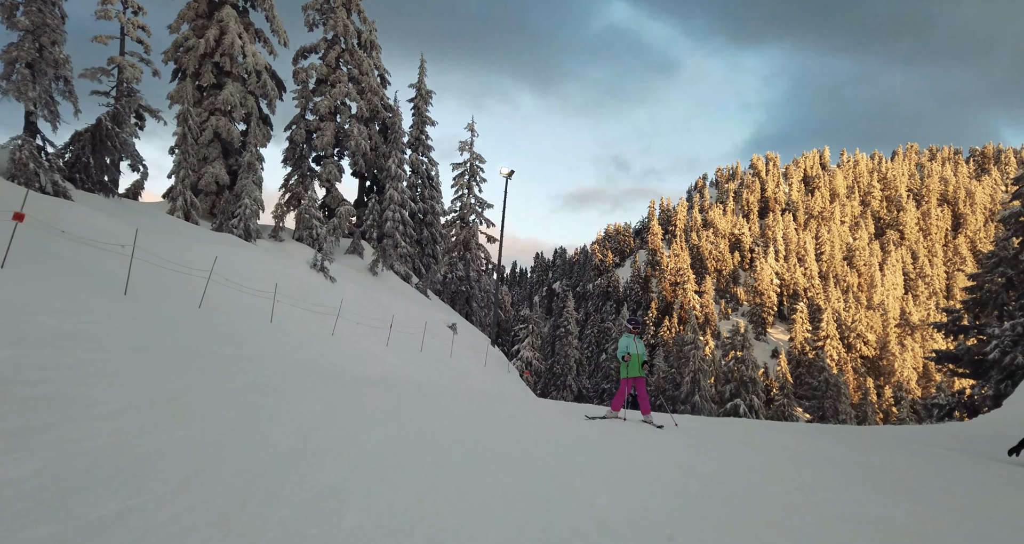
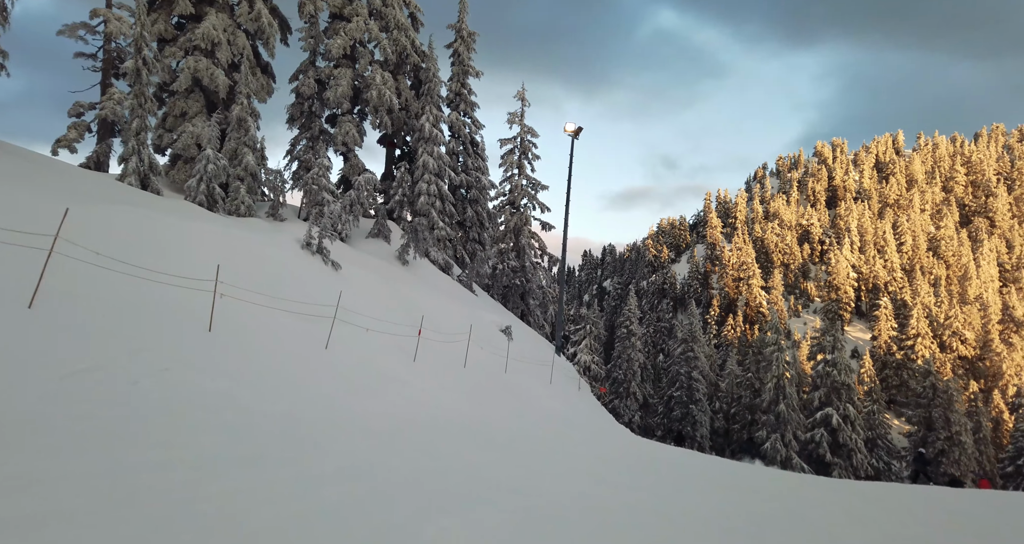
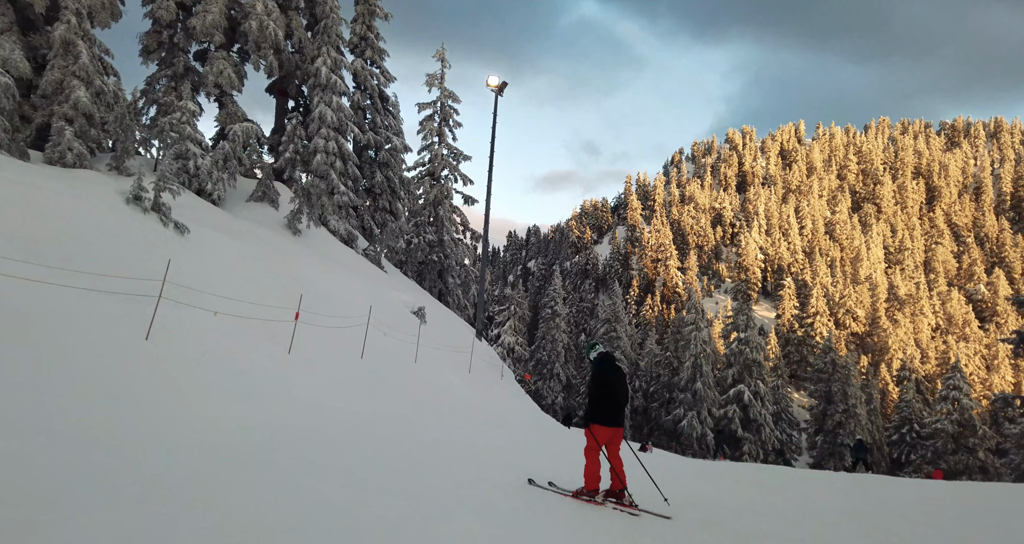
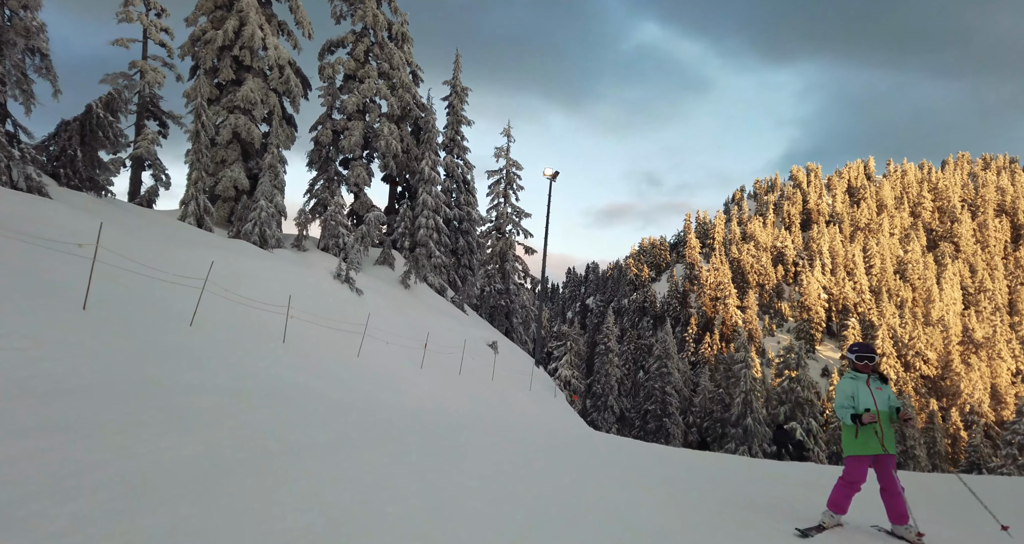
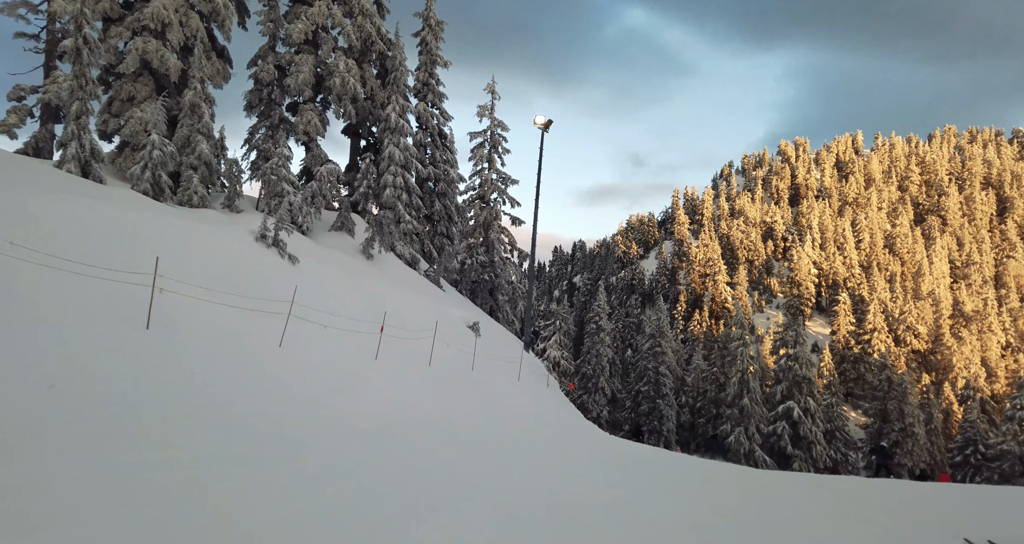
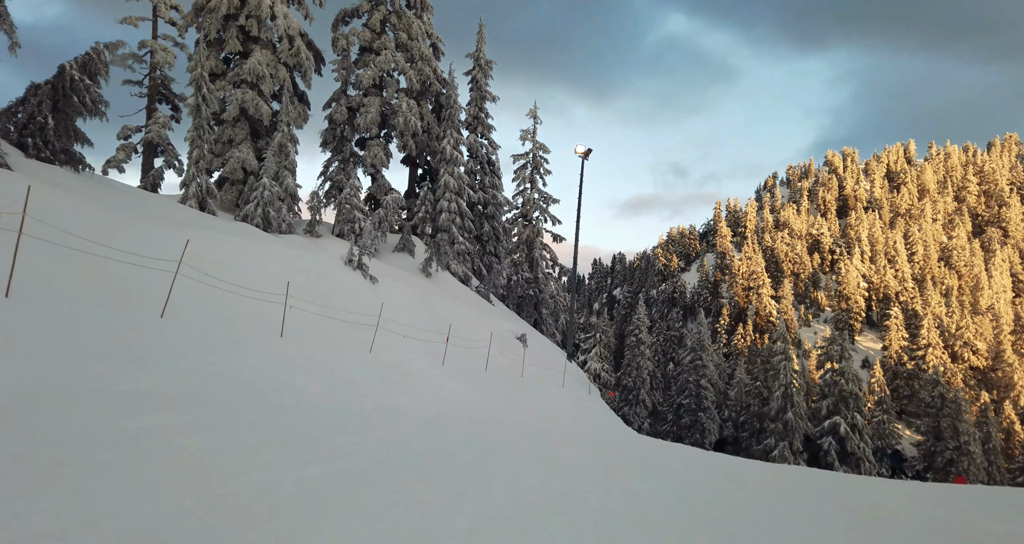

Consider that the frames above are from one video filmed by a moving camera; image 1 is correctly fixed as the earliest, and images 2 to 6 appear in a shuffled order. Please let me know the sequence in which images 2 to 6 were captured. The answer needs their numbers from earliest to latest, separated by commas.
4, 6, 2, 5, 3
